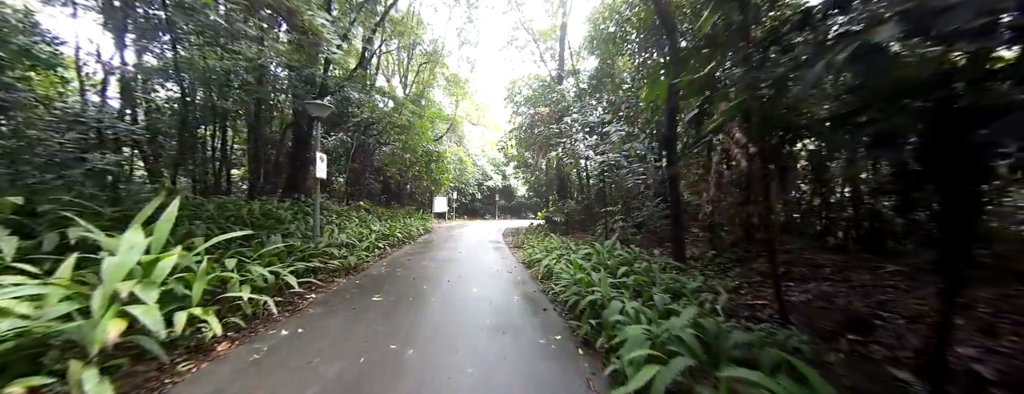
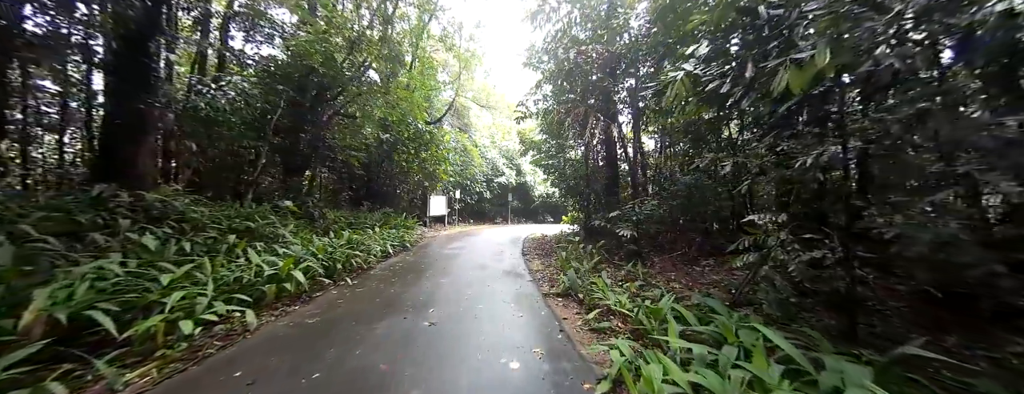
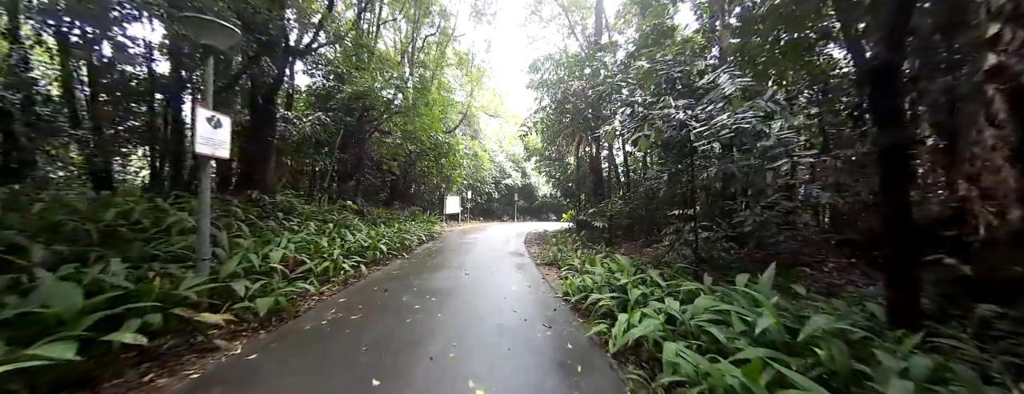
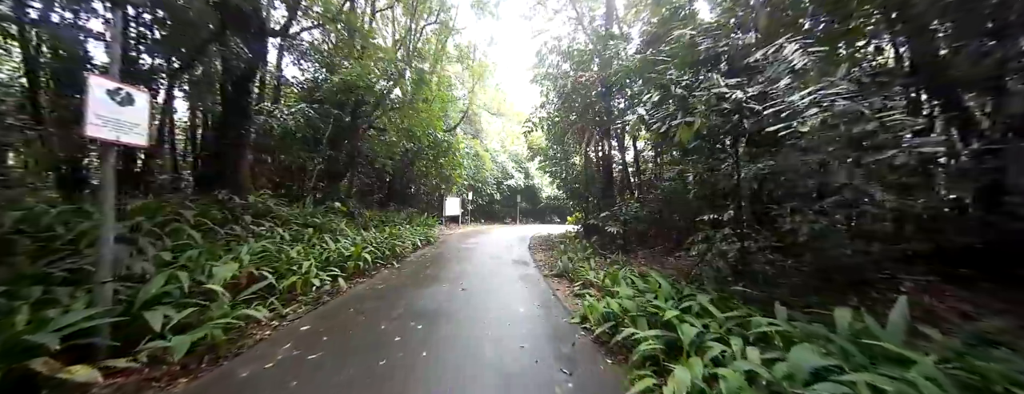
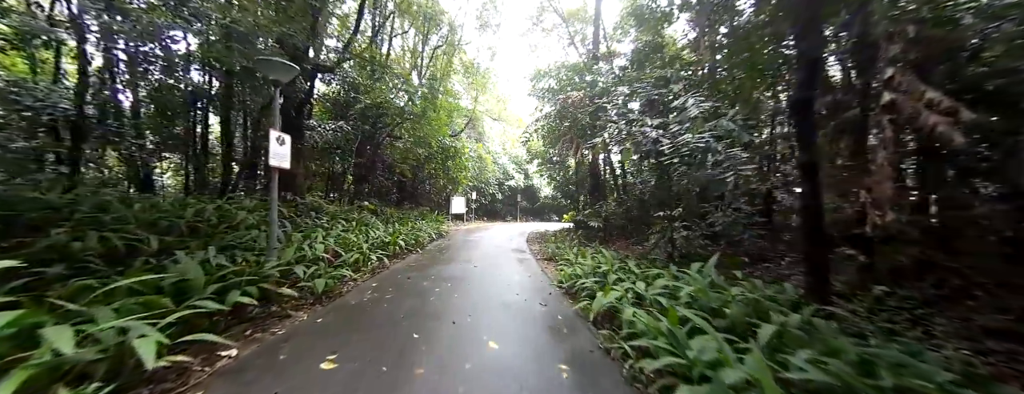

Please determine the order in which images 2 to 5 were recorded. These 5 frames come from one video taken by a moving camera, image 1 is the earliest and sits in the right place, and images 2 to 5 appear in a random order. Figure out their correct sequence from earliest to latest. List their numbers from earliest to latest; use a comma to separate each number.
5, 3, 4, 2
